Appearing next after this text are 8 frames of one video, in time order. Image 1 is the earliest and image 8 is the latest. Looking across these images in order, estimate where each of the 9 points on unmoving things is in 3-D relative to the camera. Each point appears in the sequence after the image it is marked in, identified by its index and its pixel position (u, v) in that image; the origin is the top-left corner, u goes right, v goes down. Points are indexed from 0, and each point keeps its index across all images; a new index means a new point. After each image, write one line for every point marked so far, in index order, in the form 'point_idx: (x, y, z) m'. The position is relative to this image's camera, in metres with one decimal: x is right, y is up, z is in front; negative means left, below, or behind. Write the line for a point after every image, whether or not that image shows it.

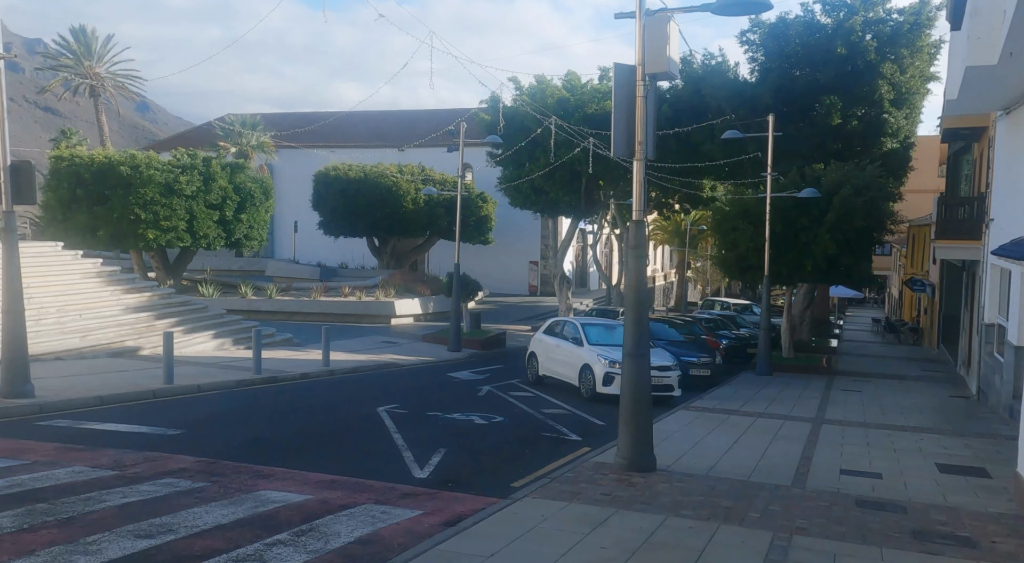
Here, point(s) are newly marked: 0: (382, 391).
0: (-2.4, -2.0, +16.8) m
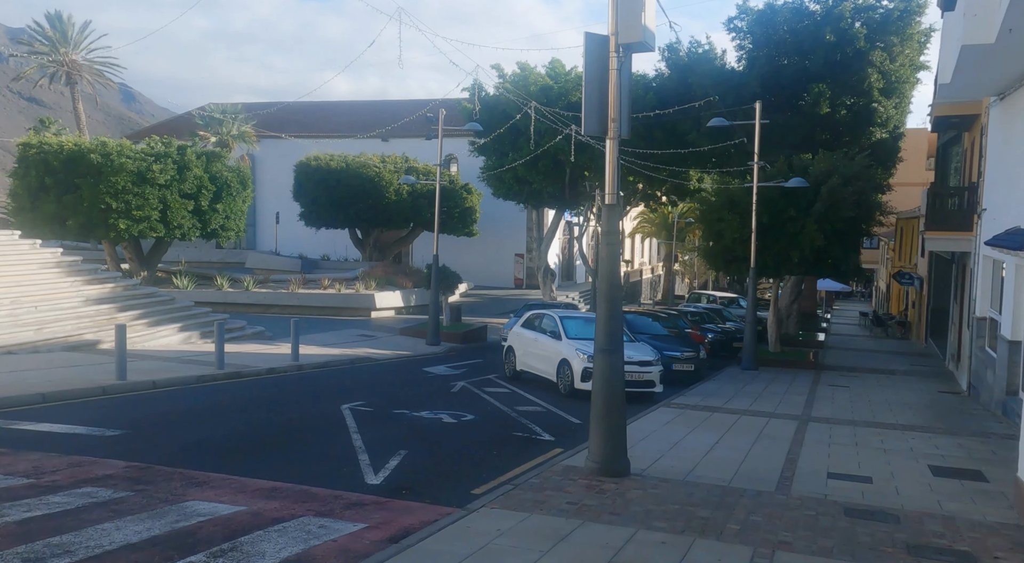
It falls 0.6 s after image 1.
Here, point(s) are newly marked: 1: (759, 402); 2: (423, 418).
0: (-2.9, -1.9, +16.0) m
1: (+4.2, -2.0, +15.1) m
2: (-1.3, -2.0, +12.9) m
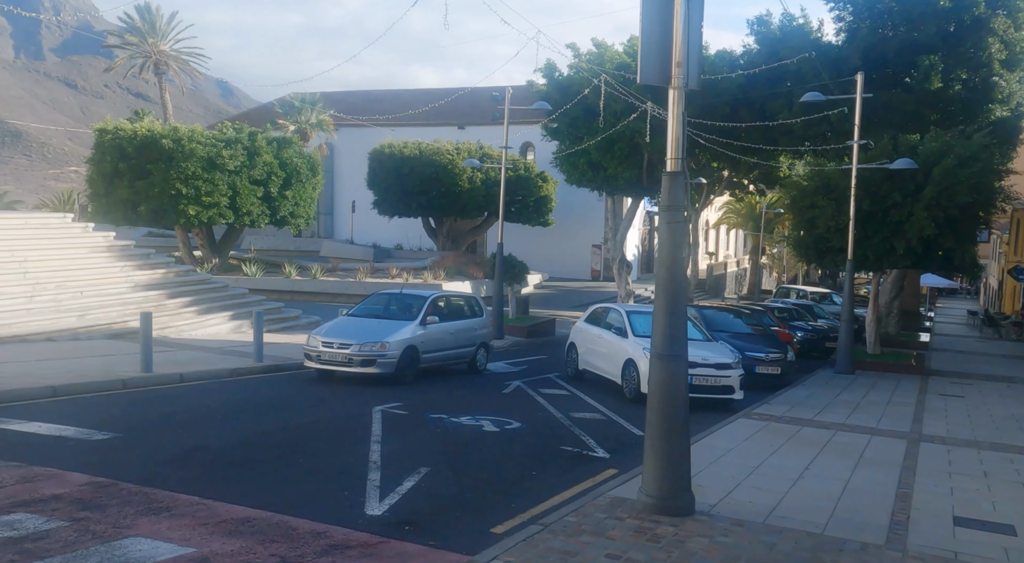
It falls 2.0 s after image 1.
0: (-1.9, -1.7, +14.6) m
1: (+5.0, -1.9, +13.0) m
2: (-0.6, -1.8, +11.3) m
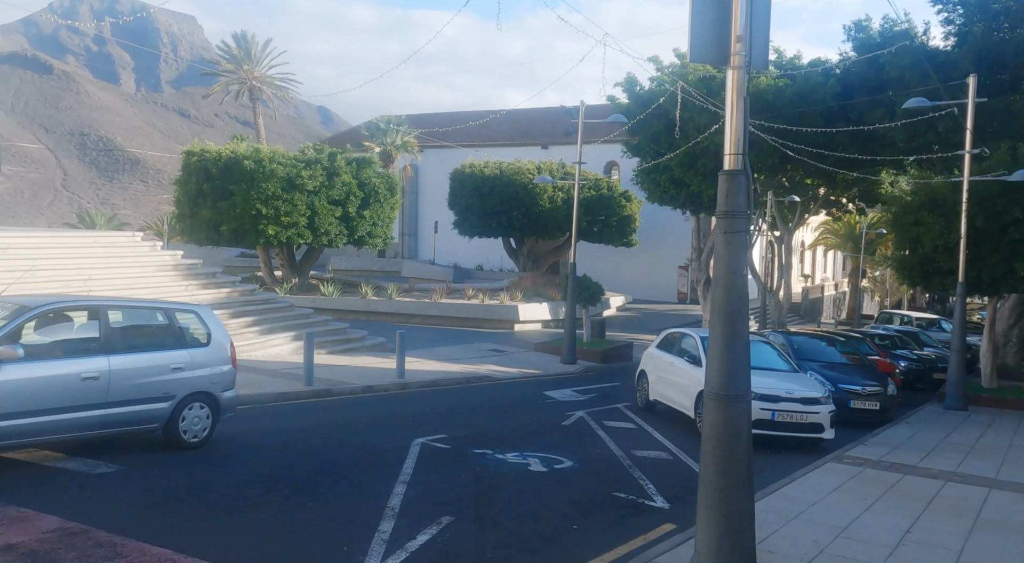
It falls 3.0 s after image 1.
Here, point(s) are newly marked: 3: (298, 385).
0: (-1.0, -2.0, +13.5) m
1: (+5.8, -2.2, +11.2) m
2: (0.0, -2.0, +10.1) m
3: (-3.6, -1.7, +14.9) m
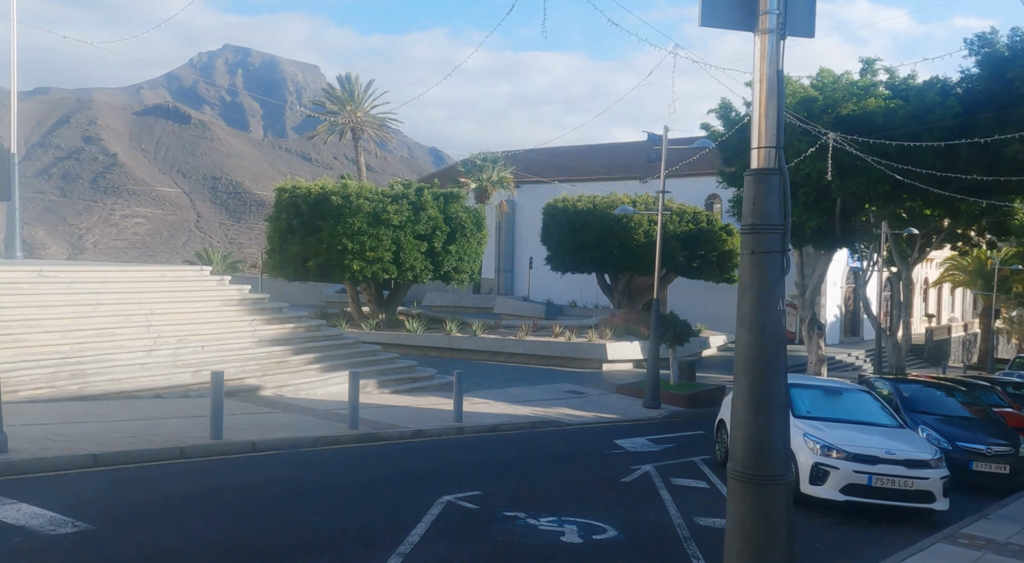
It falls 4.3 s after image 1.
0: (-0.2, -2.5, +12.1) m
1: (+6.2, -2.6, +9.0) m
2: (+0.3, -2.4, +8.6) m
3: (-2.7, -2.3, +13.8) m
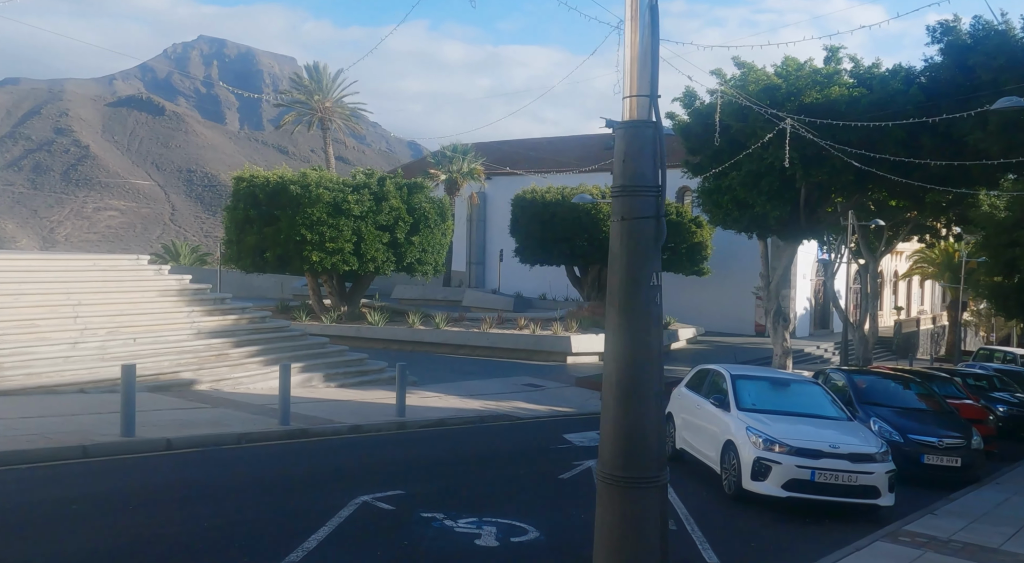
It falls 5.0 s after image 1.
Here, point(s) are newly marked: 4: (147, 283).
0: (-1.1, -2.3, +11.5) m
1: (+5.4, -2.5, +8.6) m
2: (-0.5, -2.2, +8.1) m
3: (-3.6, -2.1, +13.1) m
4: (-7.8, 0.0, +18.9) m
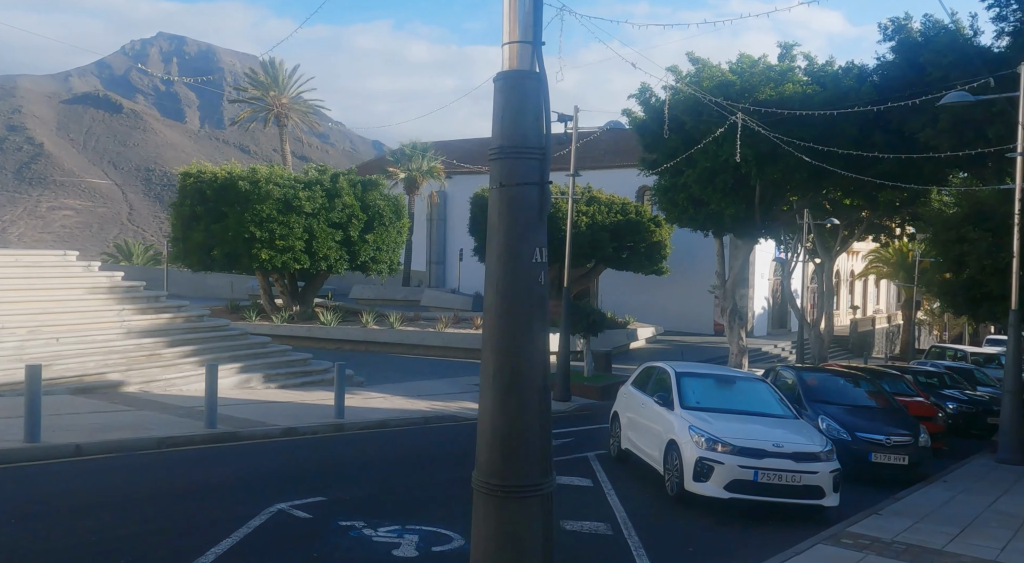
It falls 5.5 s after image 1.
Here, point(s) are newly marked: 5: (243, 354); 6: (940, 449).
0: (-1.9, -2.2, +11.0) m
1: (+4.7, -2.4, +8.3) m
2: (-1.1, -2.2, +7.6) m
3: (-4.4, -2.0, +12.5) m
4: (-8.8, 0.0, +18.1) m
5: (-5.6, -1.5, +18.8) m
6: (+7.2, -2.8, +14.9) m
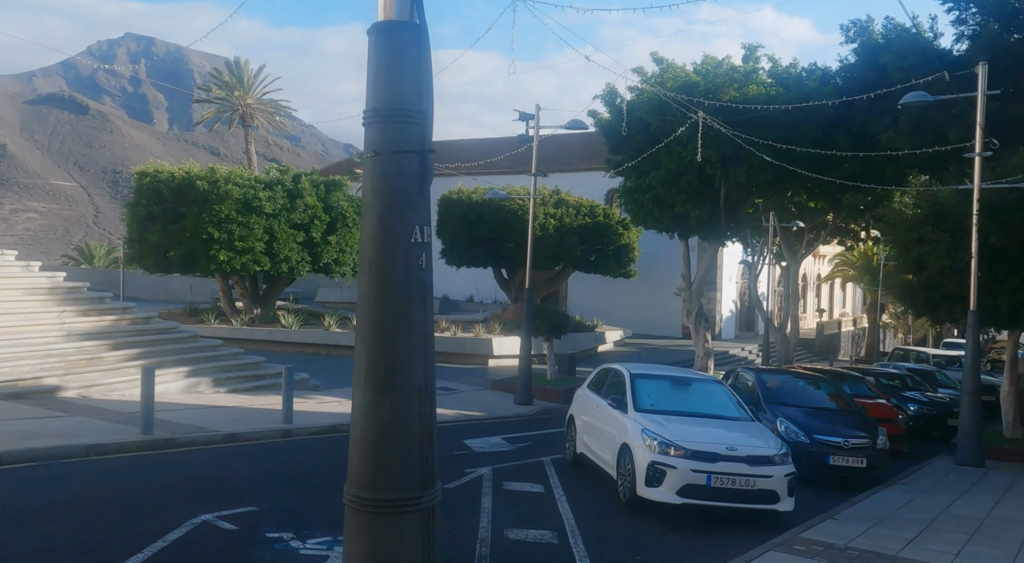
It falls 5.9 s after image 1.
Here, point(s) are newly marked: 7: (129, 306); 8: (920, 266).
0: (-2.5, -2.2, +10.5) m
1: (+4.2, -2.4, +8.1) m
2: (-1.6, -2.1, +7.1) m
3: (-5.1, -2.0, +12.0) m
4: (-9.7, 0.0, +17.4) m
5: (-6.5, -1.5, +18.2) m
6: (+6.4, -2.8, +14.7) m
7: (-8.1, -0.5, +19.1) m
8: (+7.8, +0.3, +17.1) m
